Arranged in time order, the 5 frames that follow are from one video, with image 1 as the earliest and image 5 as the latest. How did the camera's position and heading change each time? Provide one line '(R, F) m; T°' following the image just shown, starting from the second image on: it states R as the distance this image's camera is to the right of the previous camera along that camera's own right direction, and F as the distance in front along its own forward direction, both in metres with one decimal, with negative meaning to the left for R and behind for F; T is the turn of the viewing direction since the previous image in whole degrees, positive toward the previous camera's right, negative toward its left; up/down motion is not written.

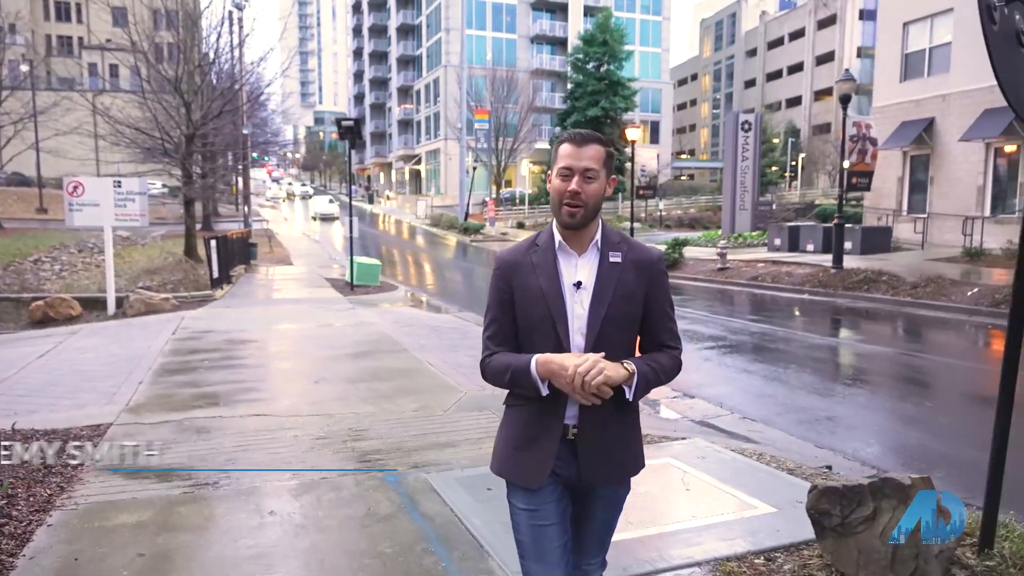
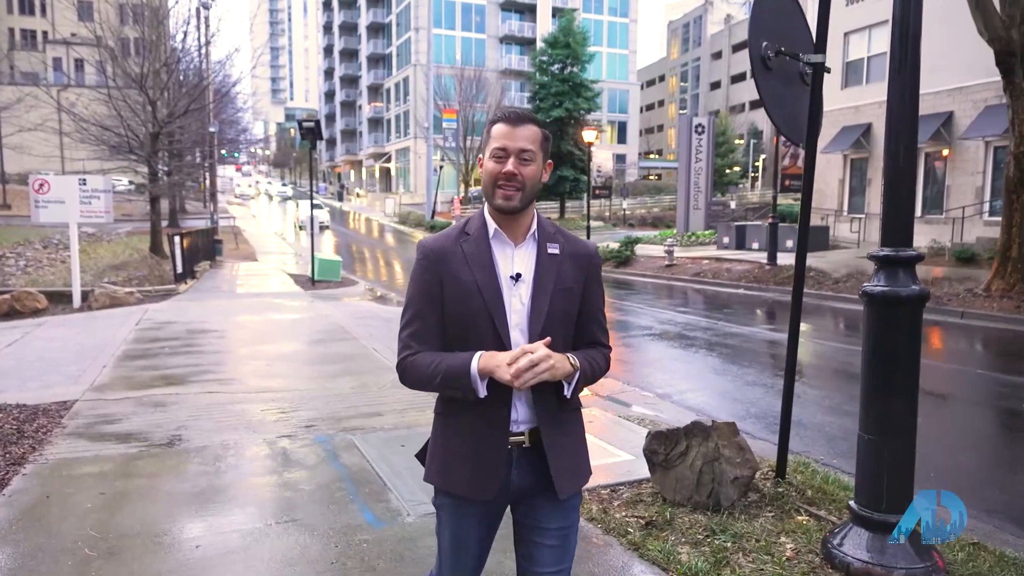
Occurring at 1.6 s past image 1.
(+0.4, -0.8) m; +2°
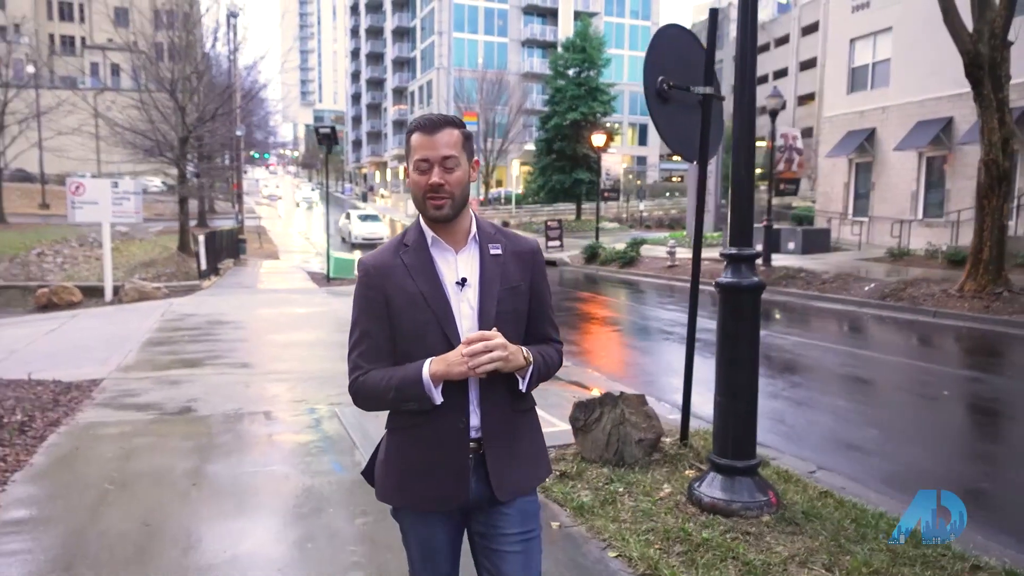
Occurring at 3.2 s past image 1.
(+0.5, -0.8) m; -2°
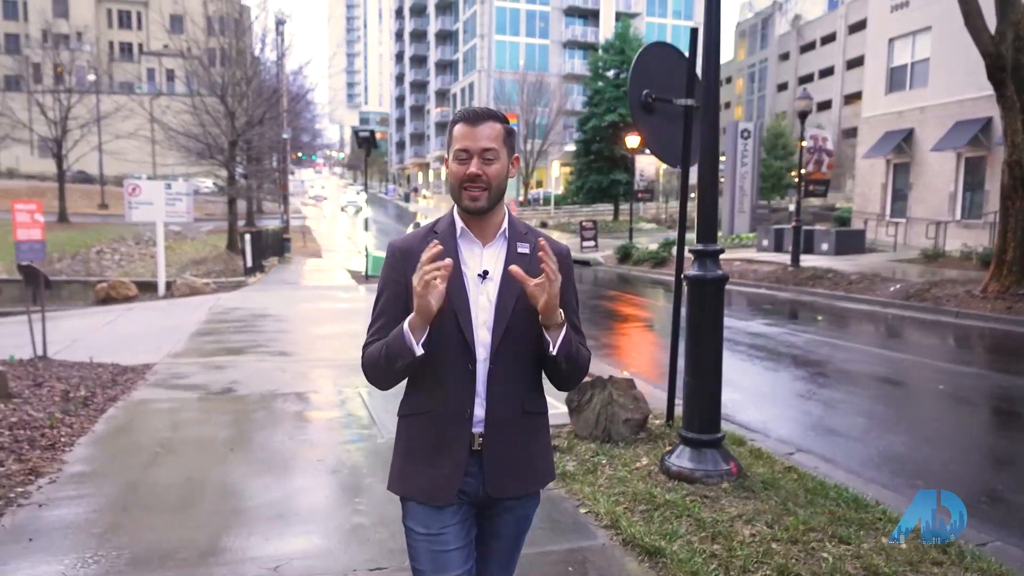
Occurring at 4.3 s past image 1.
(+0.3, -0.5) m; -3°
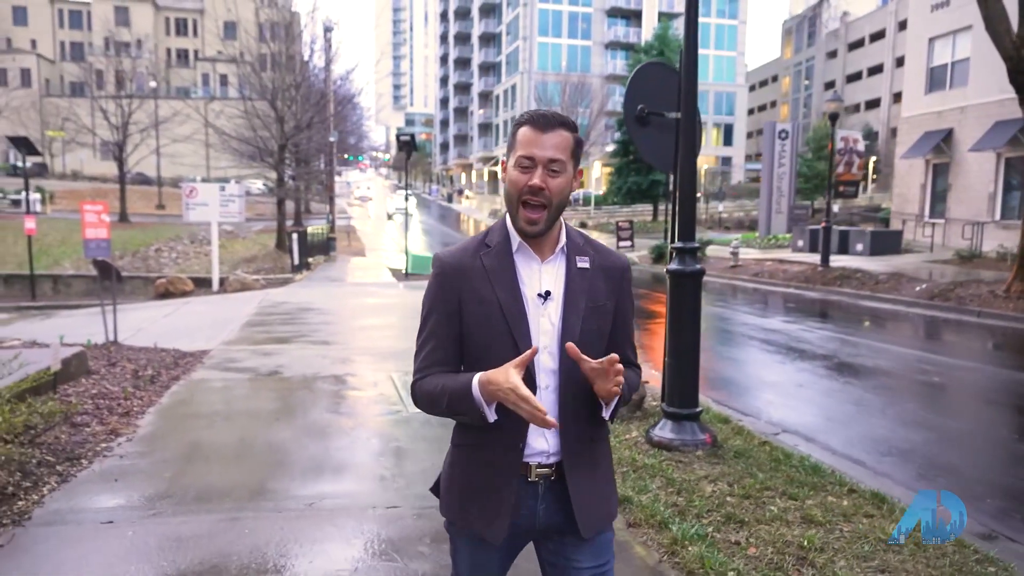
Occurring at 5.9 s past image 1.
(+0.3, -0.6) m; -3°
